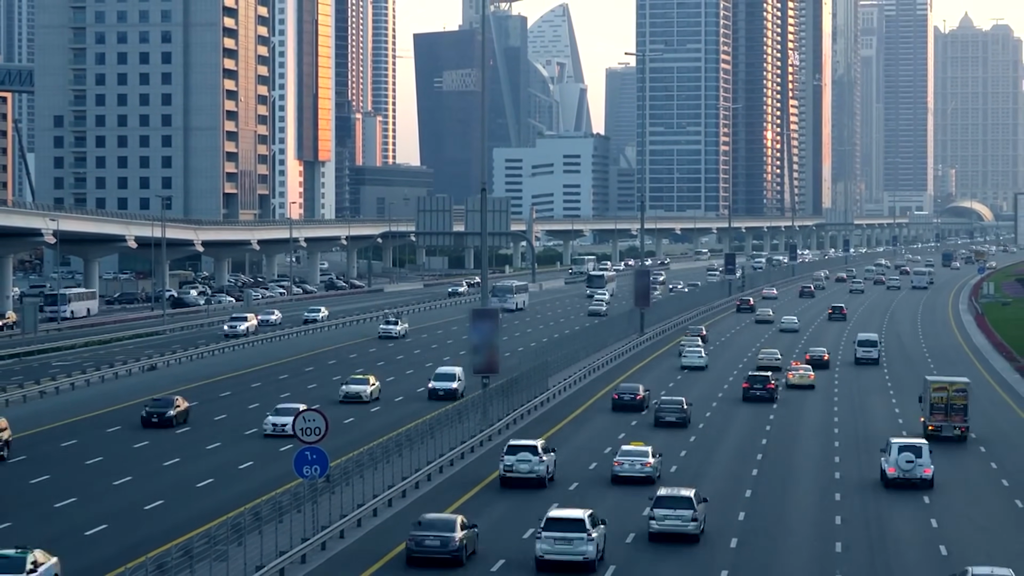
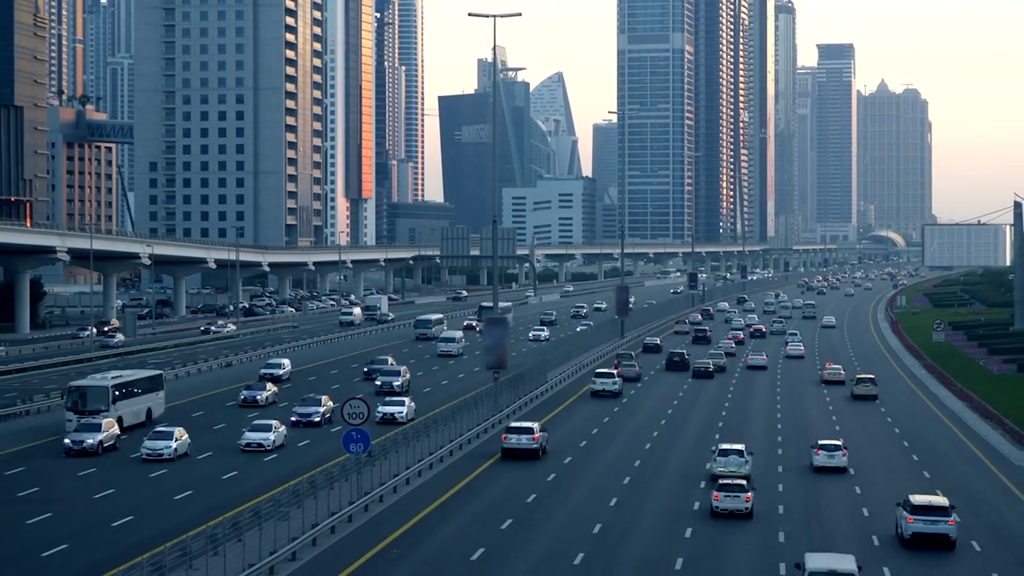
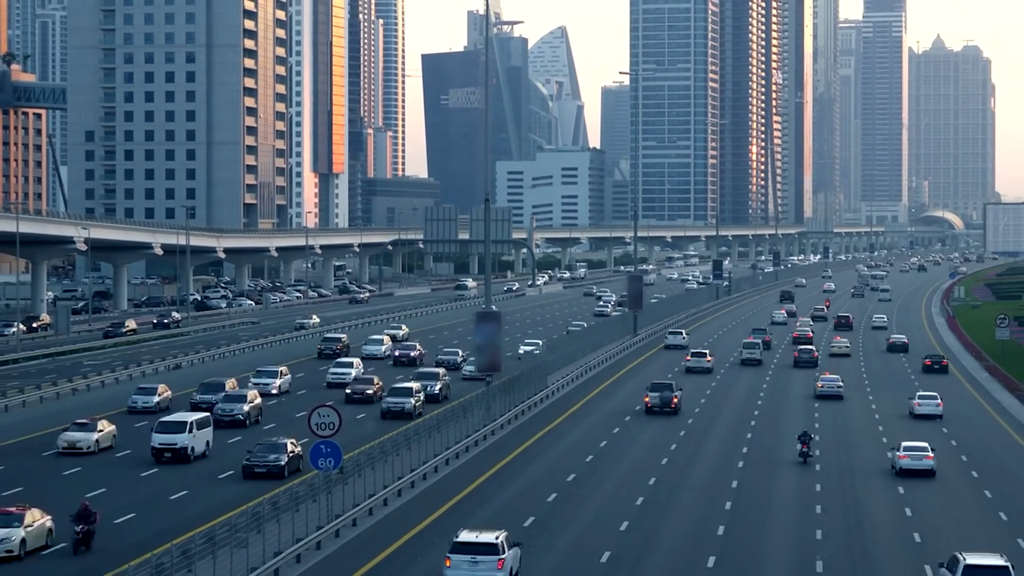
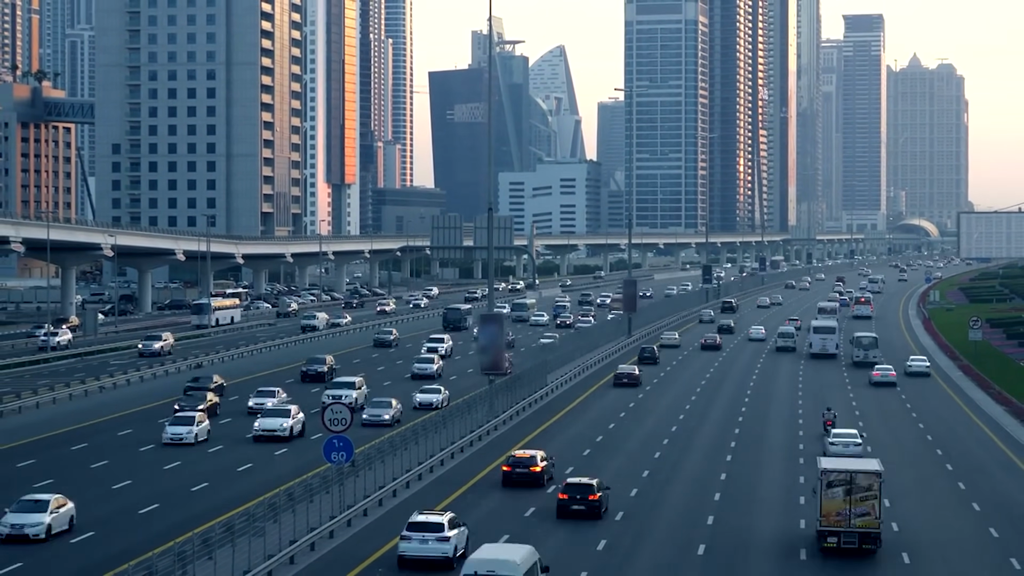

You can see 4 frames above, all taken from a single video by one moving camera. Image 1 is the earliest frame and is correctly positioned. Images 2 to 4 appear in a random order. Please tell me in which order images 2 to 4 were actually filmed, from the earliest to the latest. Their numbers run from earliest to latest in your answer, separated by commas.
3, 4, 2
